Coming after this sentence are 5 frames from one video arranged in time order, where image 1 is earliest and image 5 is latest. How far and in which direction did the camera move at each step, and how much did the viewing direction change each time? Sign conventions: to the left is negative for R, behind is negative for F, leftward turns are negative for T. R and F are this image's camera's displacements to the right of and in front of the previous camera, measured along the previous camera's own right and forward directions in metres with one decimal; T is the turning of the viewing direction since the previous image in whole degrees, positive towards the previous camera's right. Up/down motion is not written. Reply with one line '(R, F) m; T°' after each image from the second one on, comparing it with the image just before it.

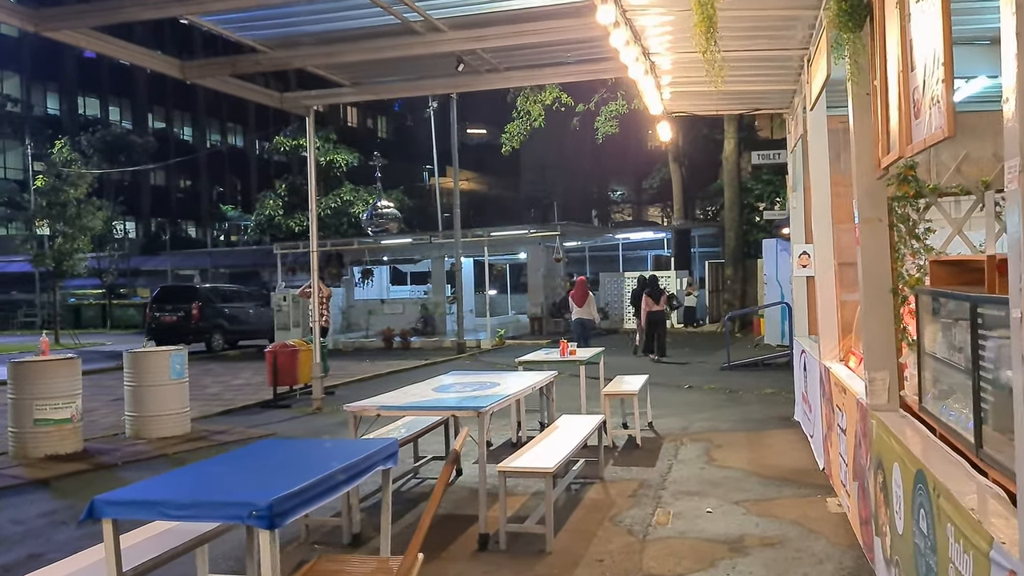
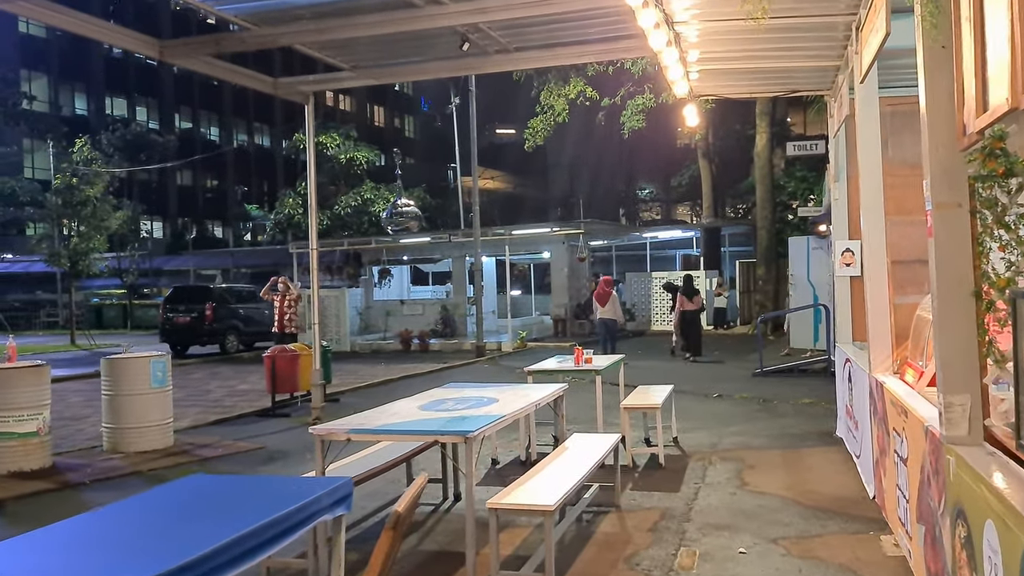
(+0.2, +0.8) m; -2°
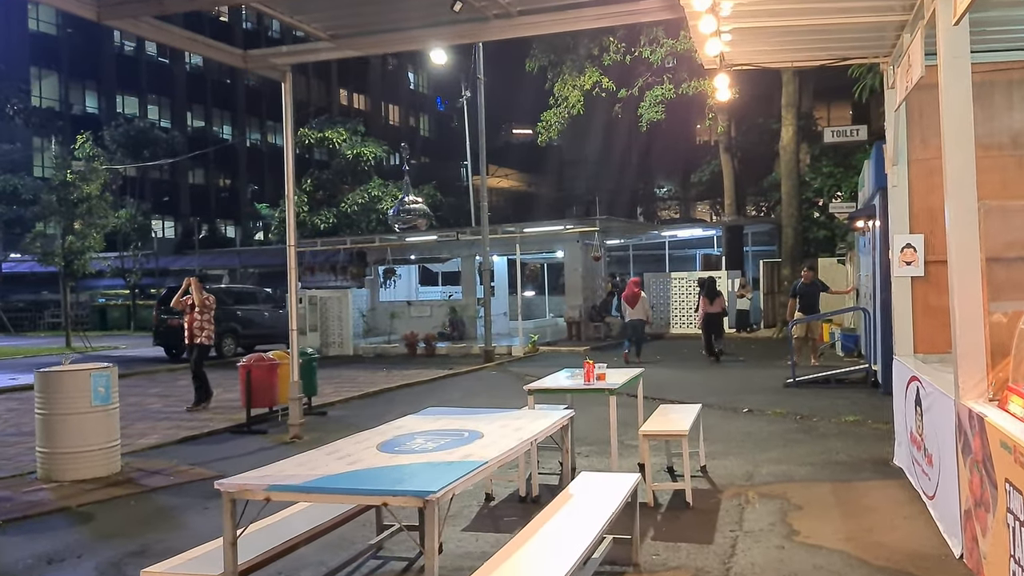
(+0.1, +1.2) m; -1°
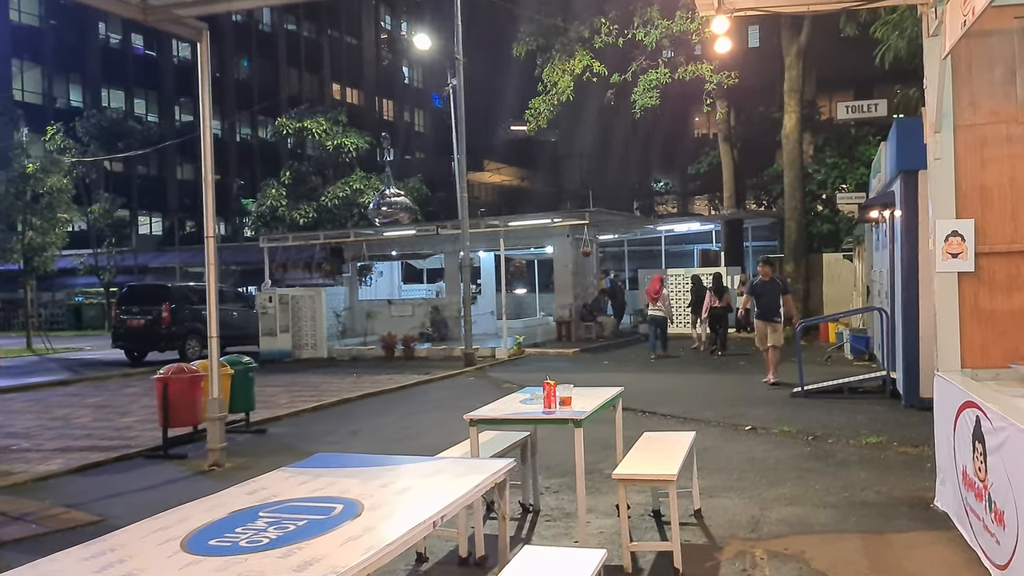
(+0.3, +1.4) m; 0°
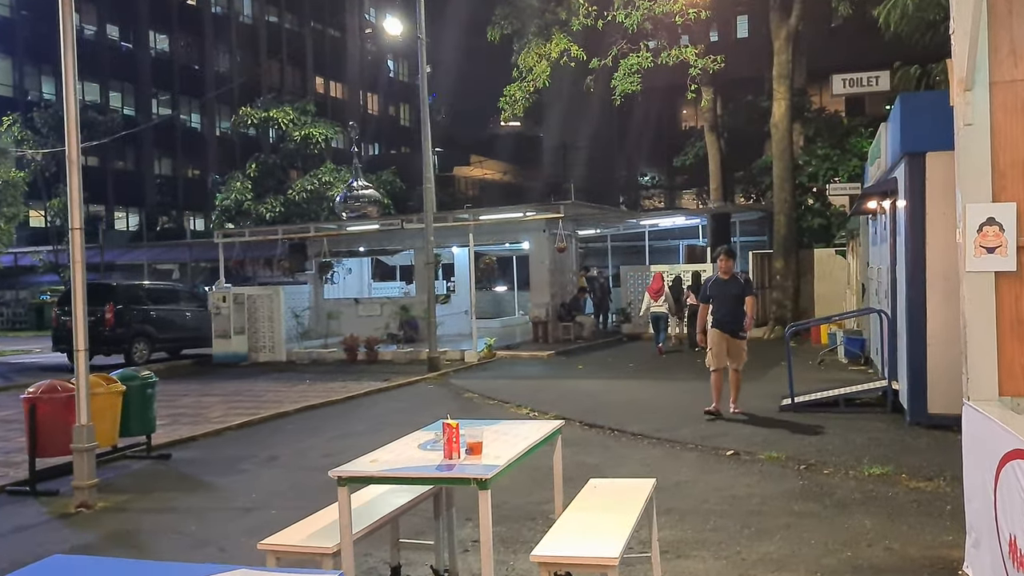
(+0.4, +1.3) m; +1°
